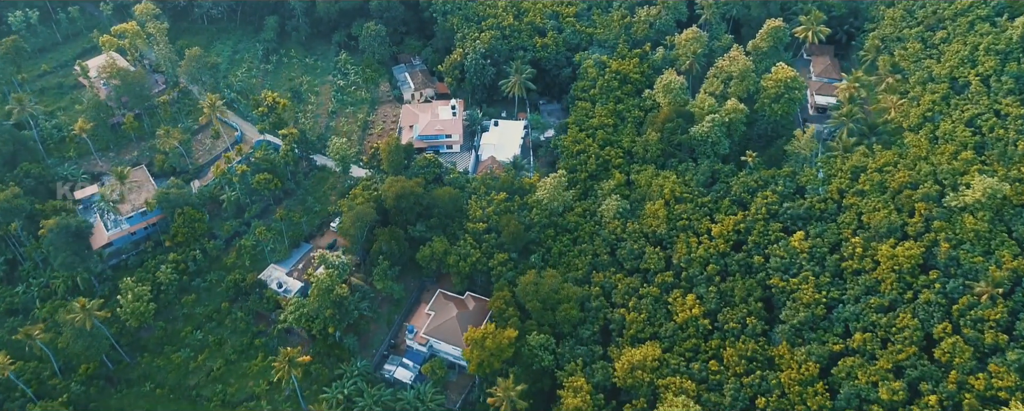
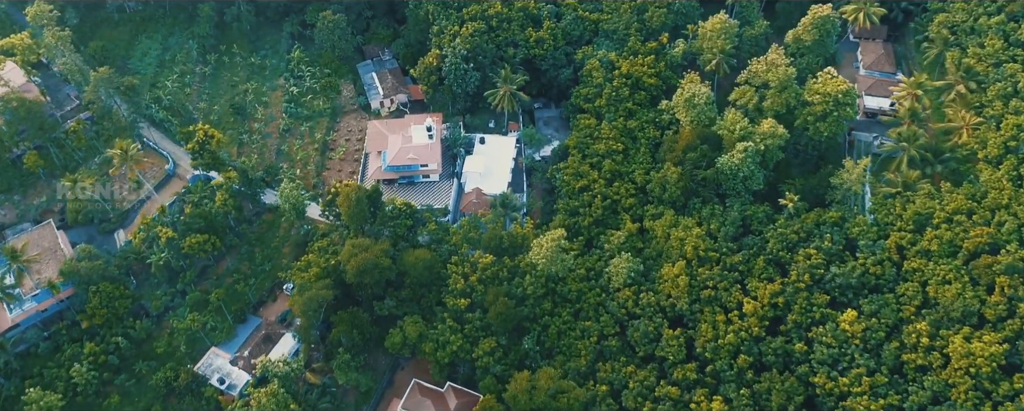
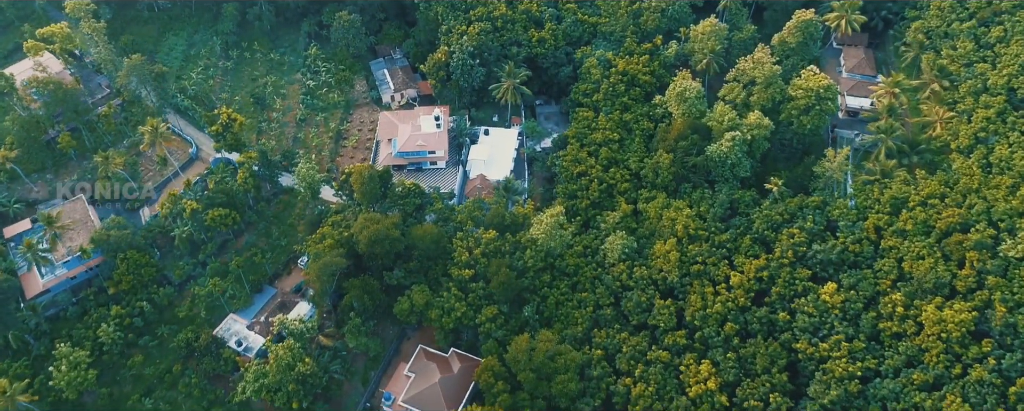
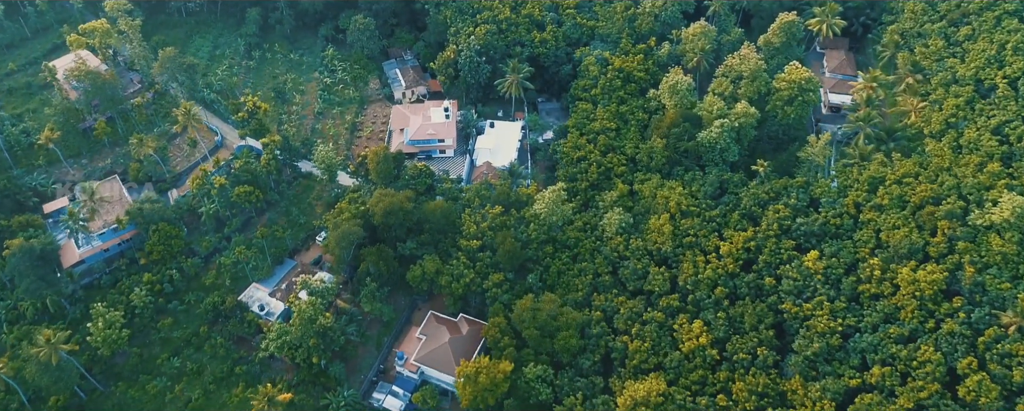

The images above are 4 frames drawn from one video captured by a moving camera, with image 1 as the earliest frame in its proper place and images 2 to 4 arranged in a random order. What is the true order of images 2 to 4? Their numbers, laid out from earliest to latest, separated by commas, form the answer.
4, 3, 2
